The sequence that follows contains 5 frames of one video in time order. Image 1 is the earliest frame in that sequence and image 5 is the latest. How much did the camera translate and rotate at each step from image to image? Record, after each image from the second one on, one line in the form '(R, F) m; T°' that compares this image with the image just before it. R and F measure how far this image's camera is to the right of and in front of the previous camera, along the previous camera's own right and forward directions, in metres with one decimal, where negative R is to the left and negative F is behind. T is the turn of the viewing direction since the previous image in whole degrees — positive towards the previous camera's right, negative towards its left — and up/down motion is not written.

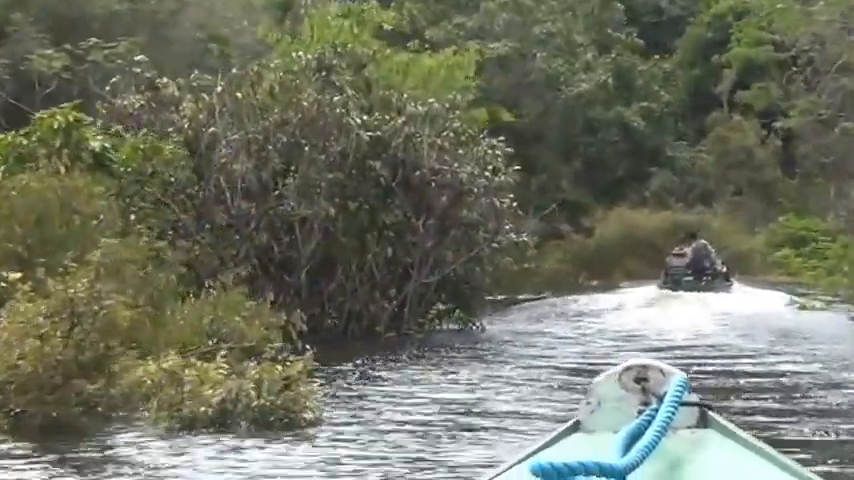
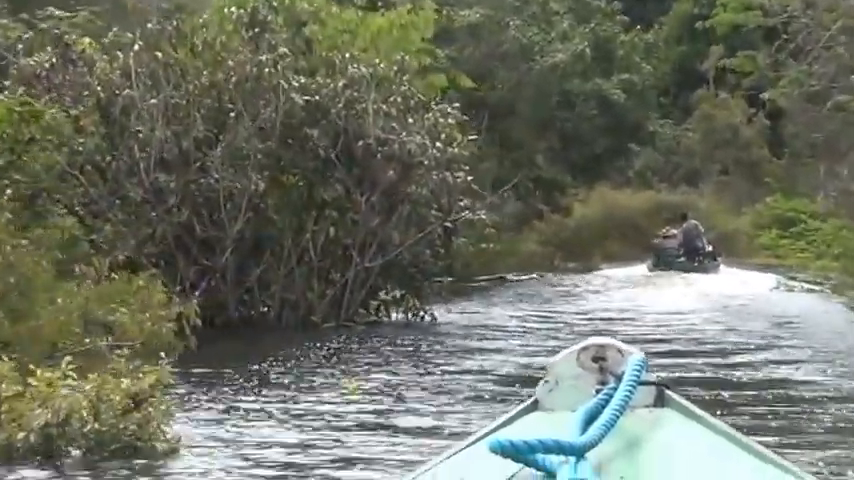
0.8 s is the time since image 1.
(+0.5, +2.3) m; 0°
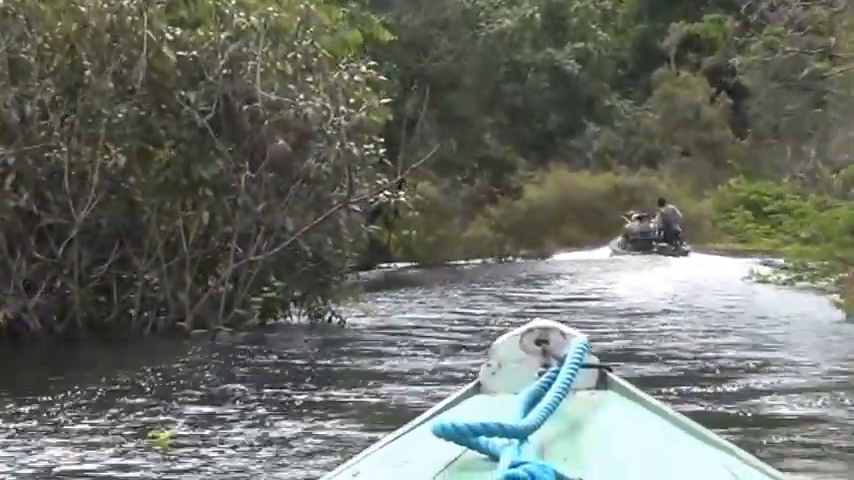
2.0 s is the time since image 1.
(+0.5, +3.4) m; +1°
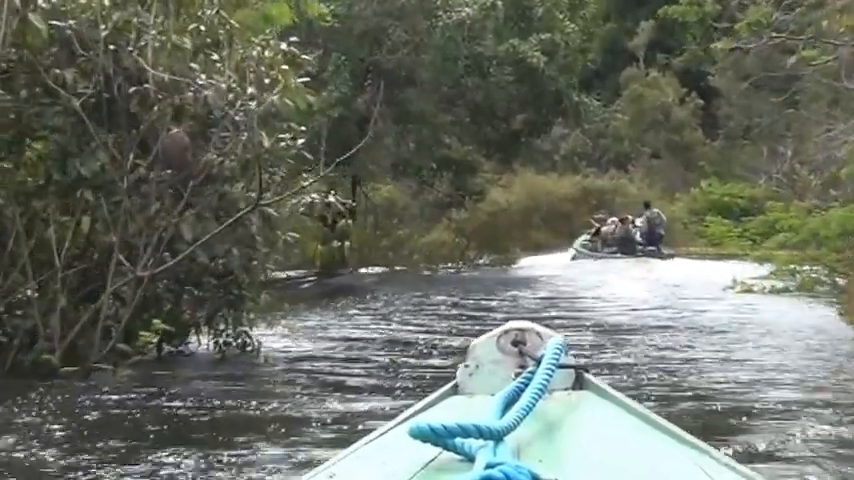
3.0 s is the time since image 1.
(+0.3, +2.6) m; +1°
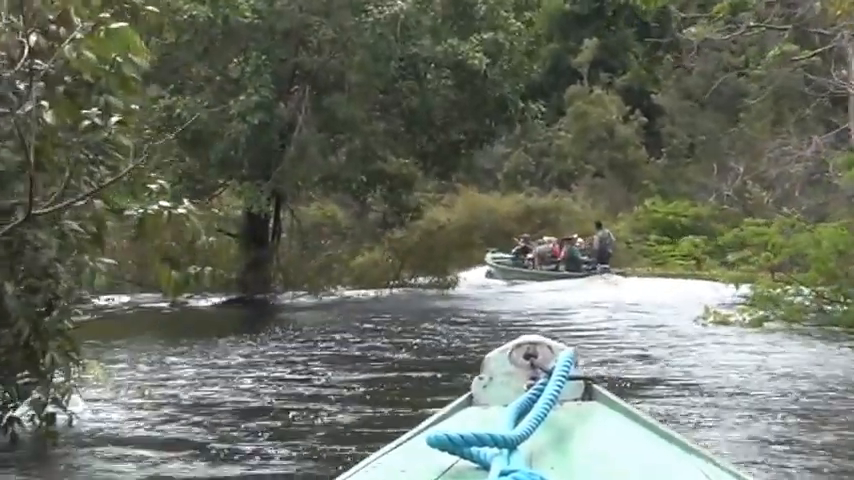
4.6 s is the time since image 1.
(+0.2, +3.4) m; +2°
